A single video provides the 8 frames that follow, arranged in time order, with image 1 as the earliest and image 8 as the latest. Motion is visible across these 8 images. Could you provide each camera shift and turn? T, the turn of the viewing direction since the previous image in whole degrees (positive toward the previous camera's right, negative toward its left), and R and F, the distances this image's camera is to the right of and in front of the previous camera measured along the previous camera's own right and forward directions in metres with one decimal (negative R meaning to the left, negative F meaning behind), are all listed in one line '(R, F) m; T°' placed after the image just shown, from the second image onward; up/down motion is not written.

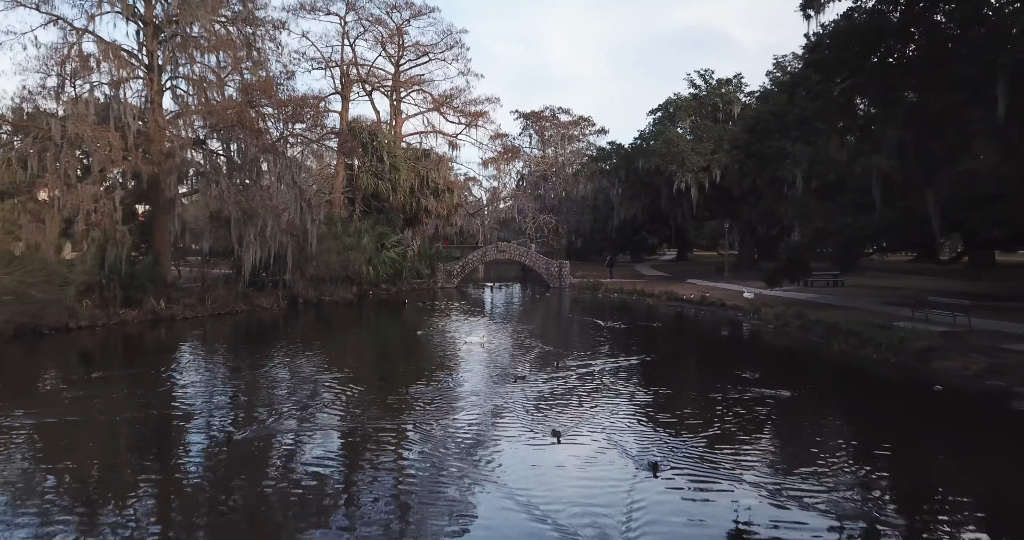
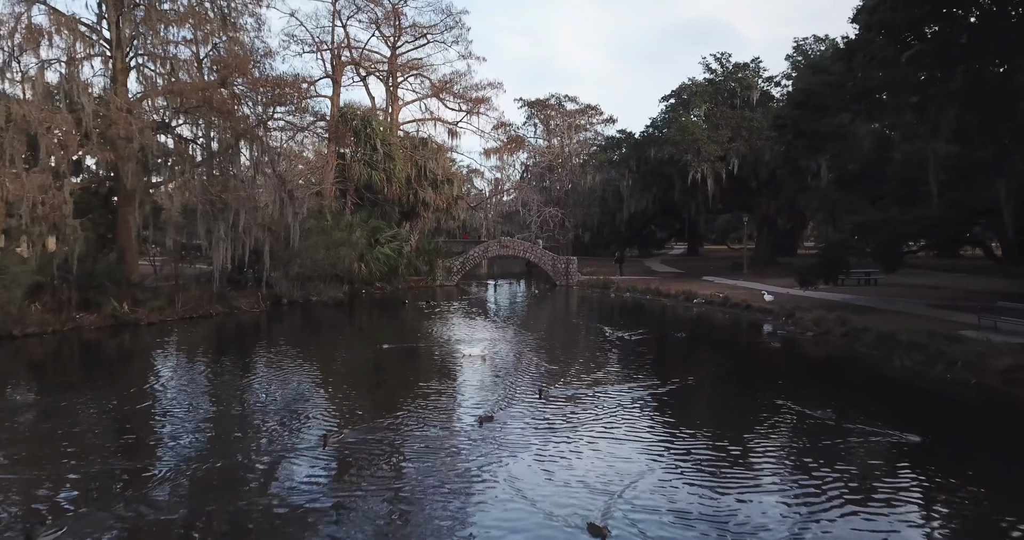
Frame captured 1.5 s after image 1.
(0.0, +2.3) m; 0°
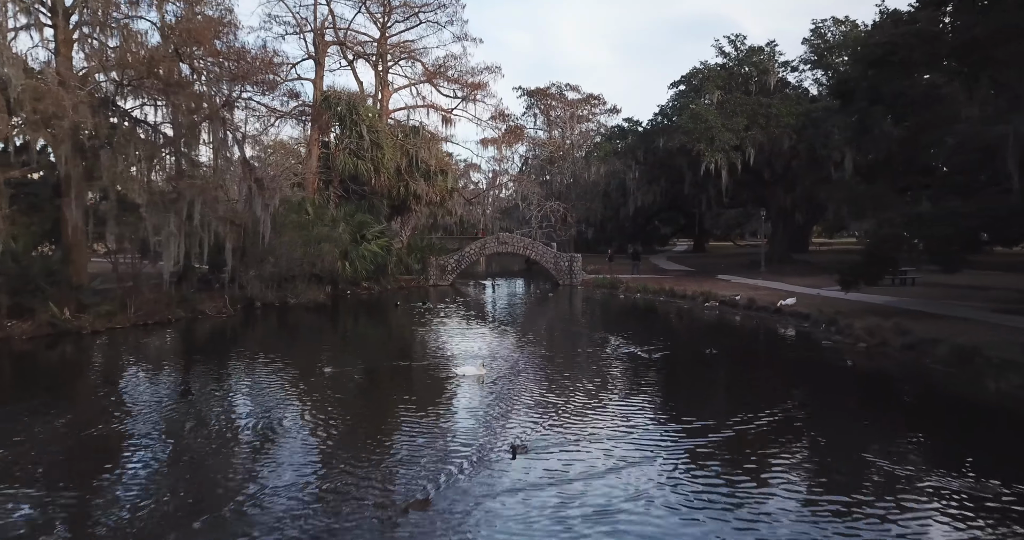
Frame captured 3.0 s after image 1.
(0.0, +2.6) m; 0°
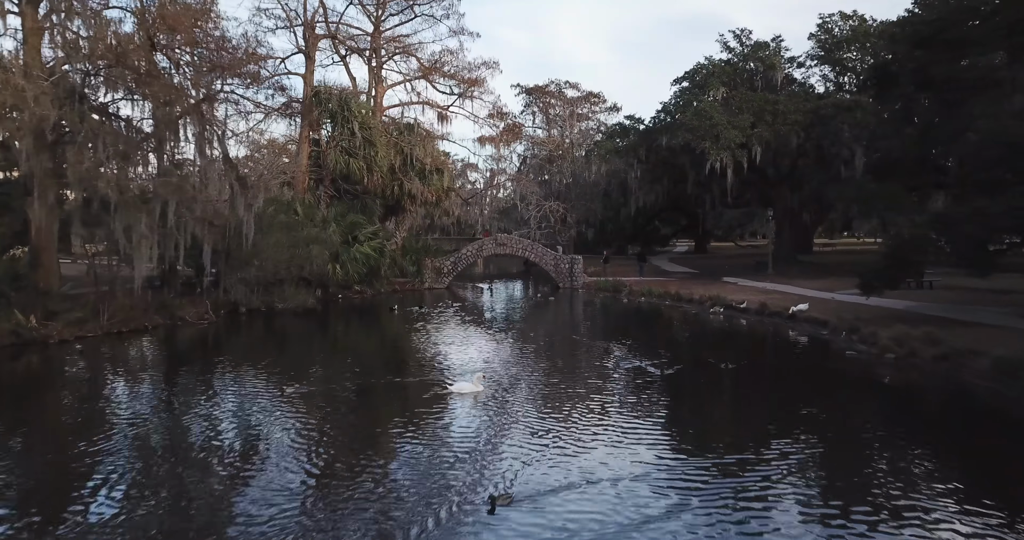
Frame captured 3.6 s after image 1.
(0.0, +1.1) m; 0°
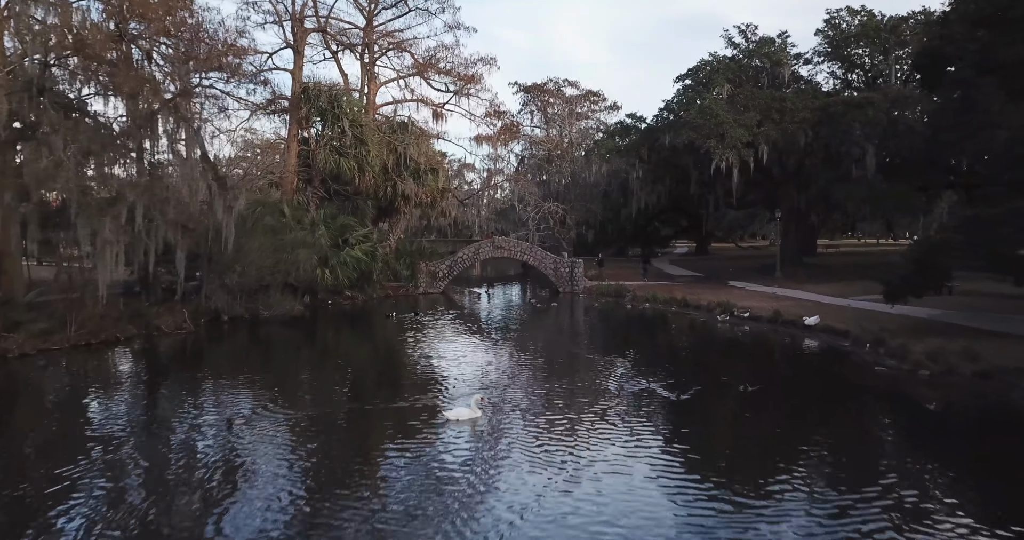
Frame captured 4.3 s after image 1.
(0.0, +1.2) m; 0°
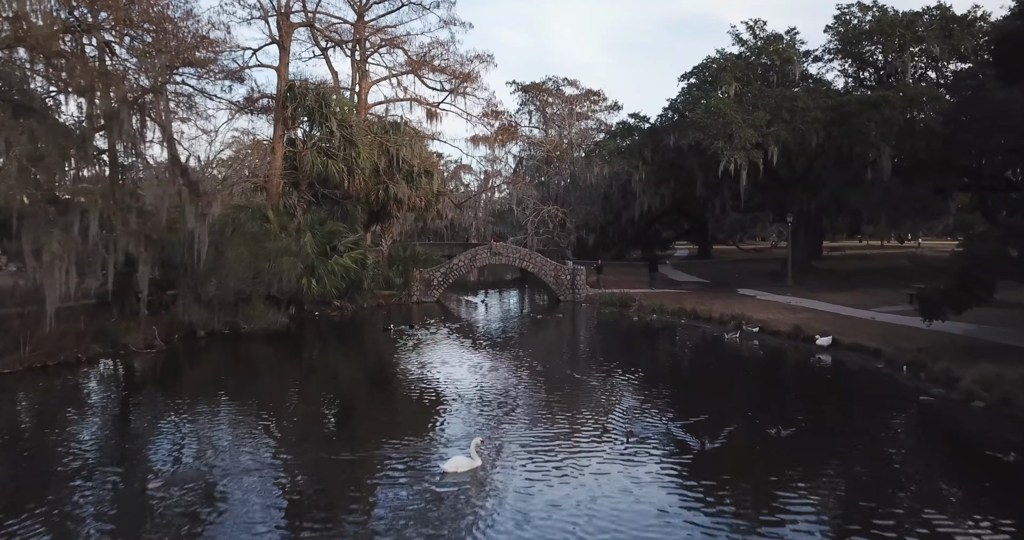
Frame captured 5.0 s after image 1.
(0.0, +1.4) m; 0°
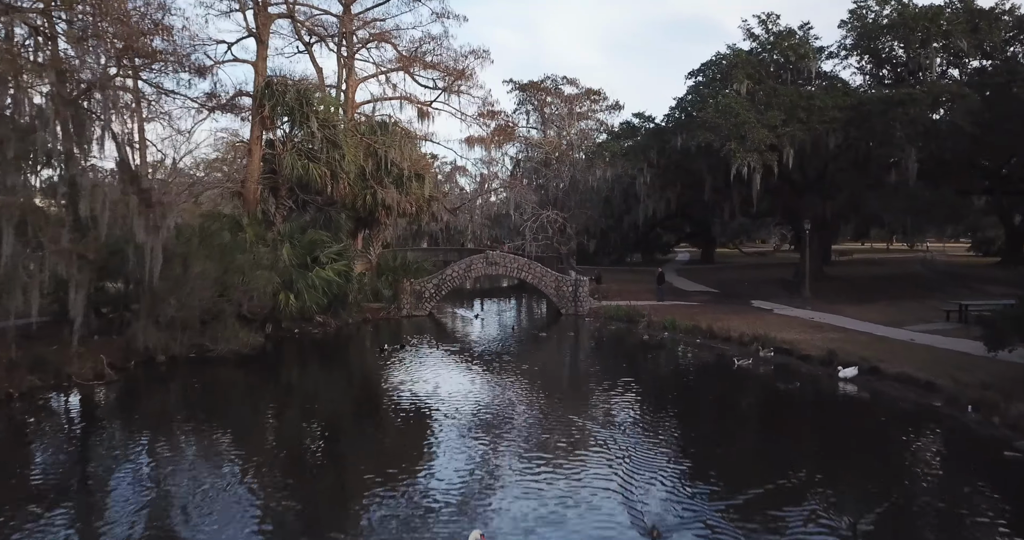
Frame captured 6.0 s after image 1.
(0.0, +2.0) m; 0°
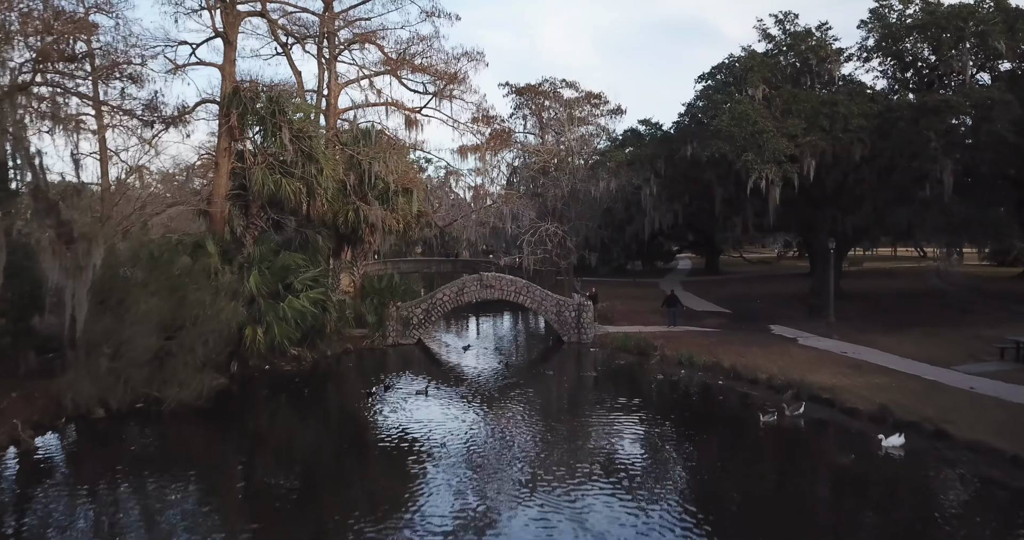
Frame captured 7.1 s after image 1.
(0.0, +2.4) m; 0°
